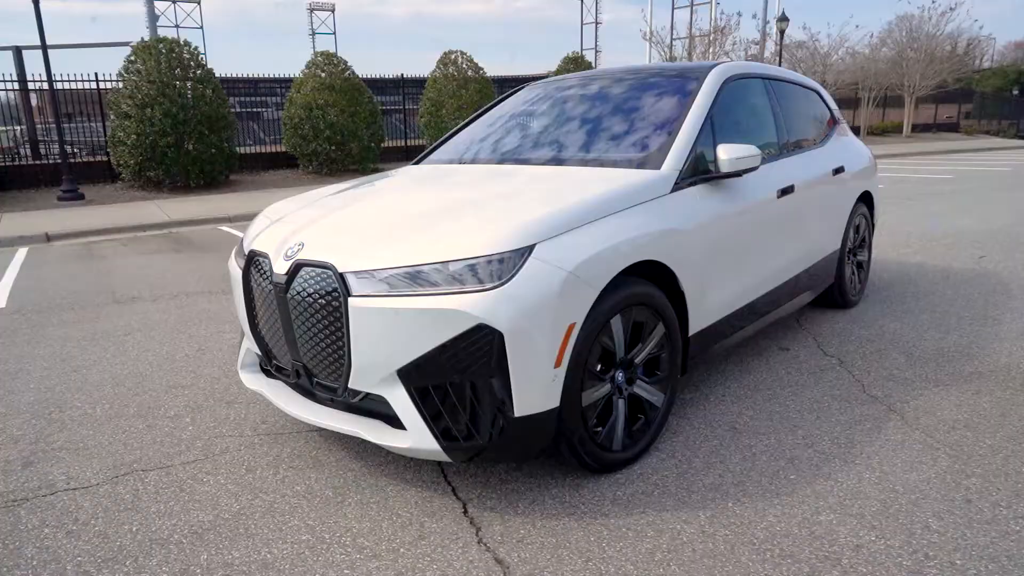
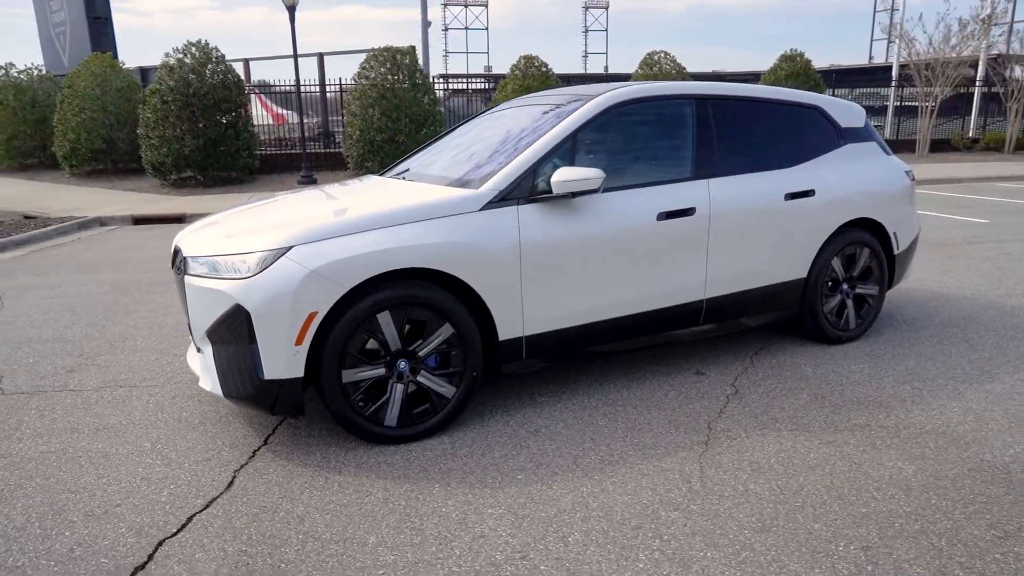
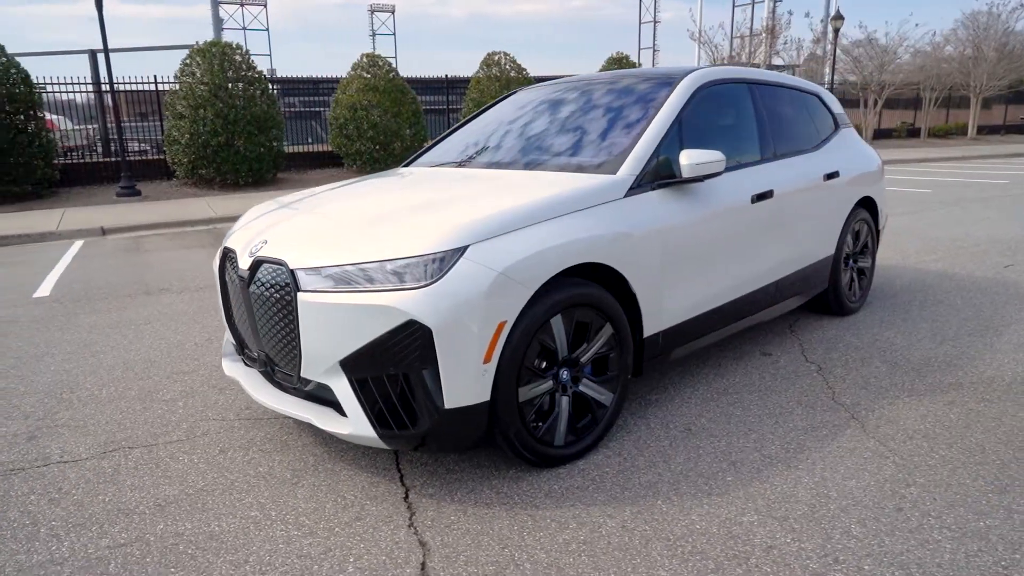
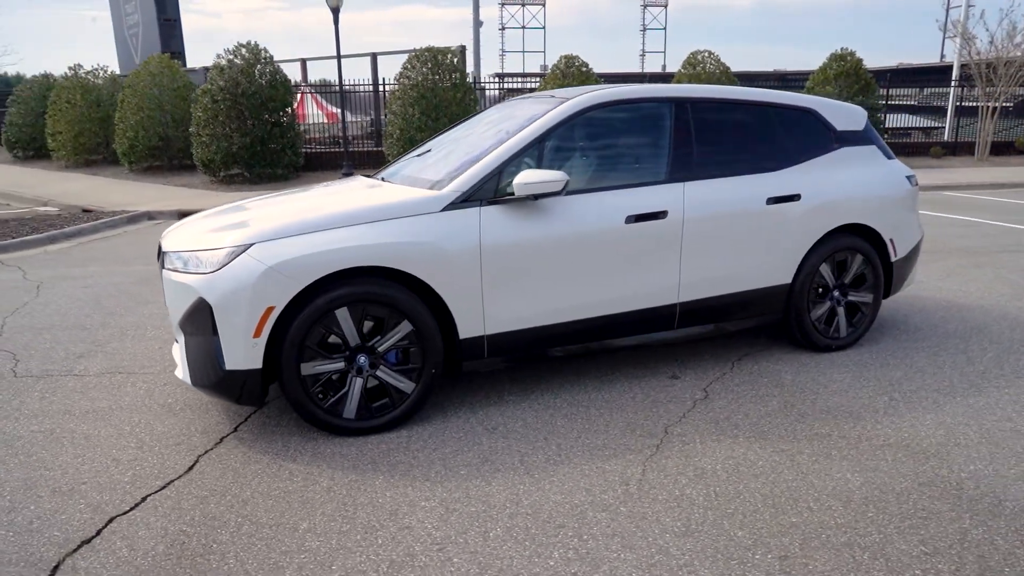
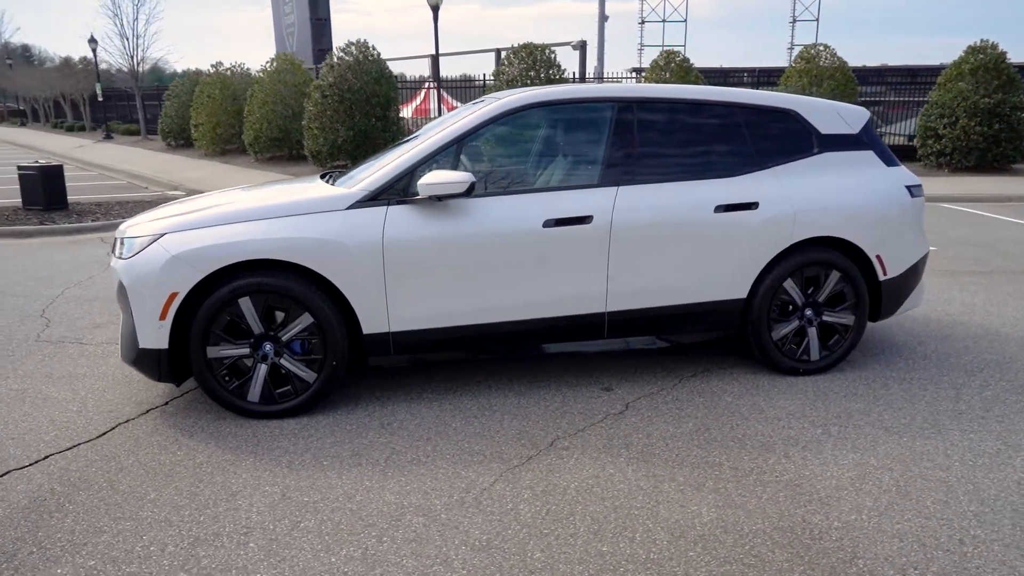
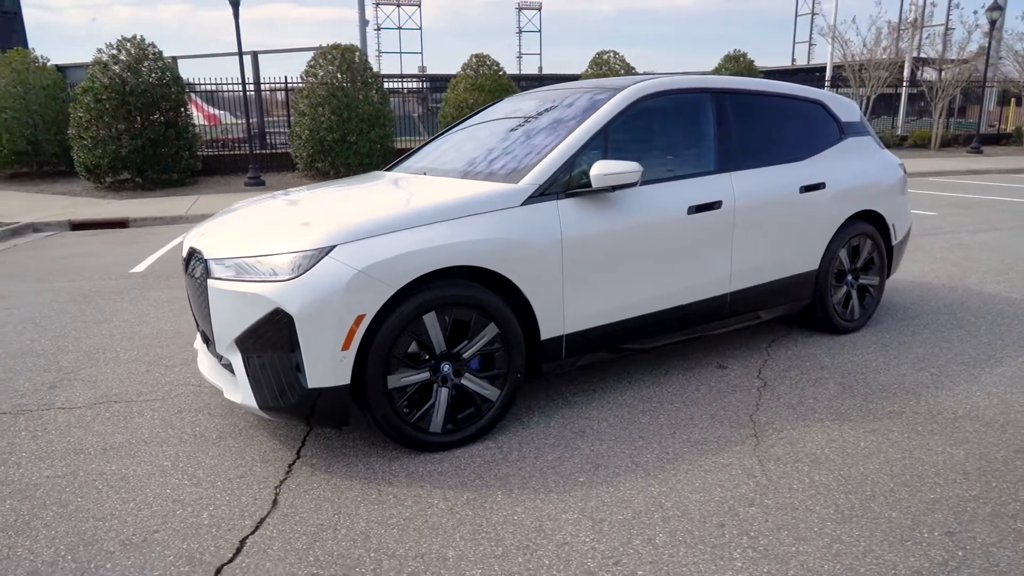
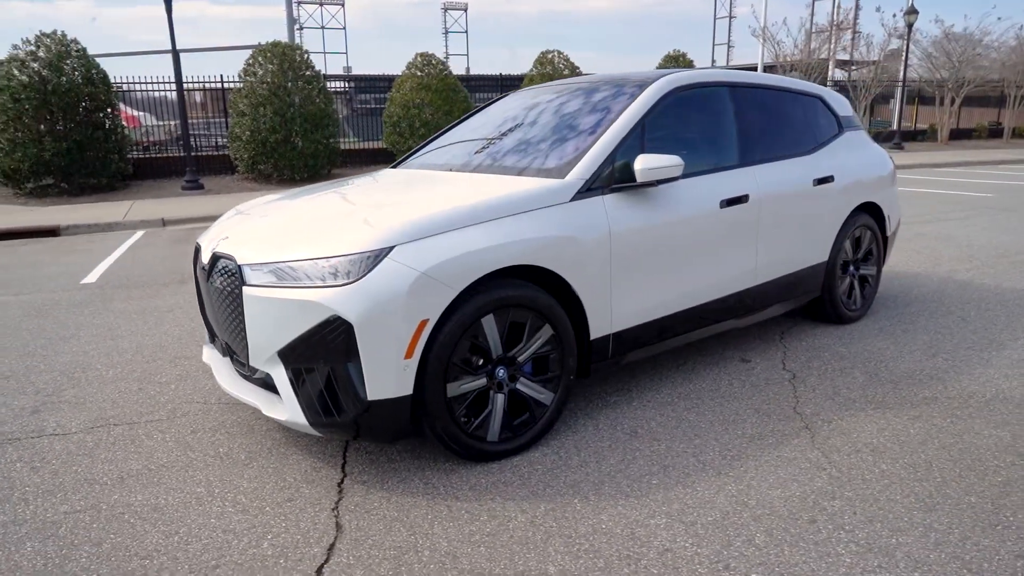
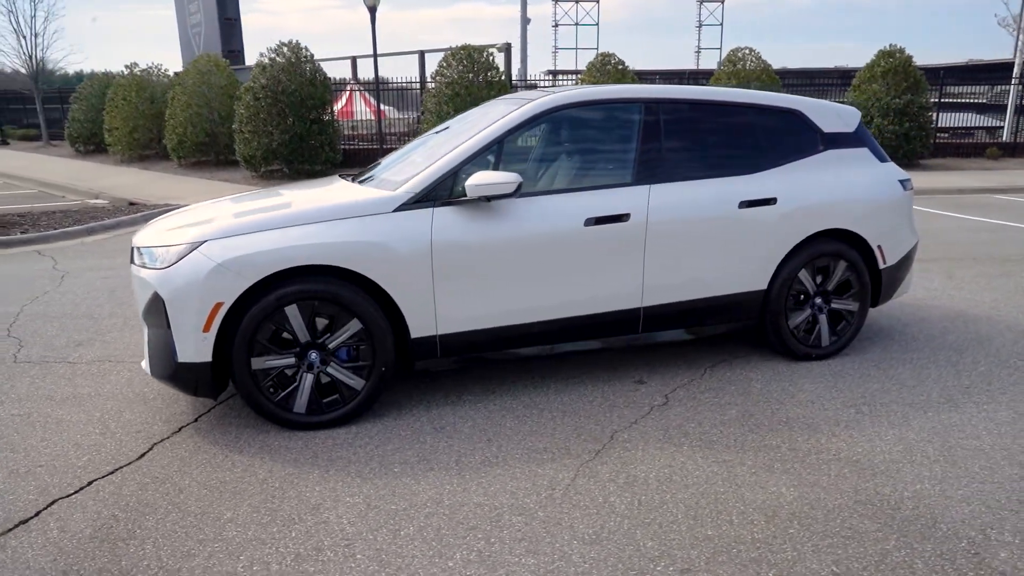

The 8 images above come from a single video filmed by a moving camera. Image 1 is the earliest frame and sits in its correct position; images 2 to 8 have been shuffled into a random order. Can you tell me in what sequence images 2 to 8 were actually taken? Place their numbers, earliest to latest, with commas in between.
3, 7, 6, 2, 4, 8, 5
